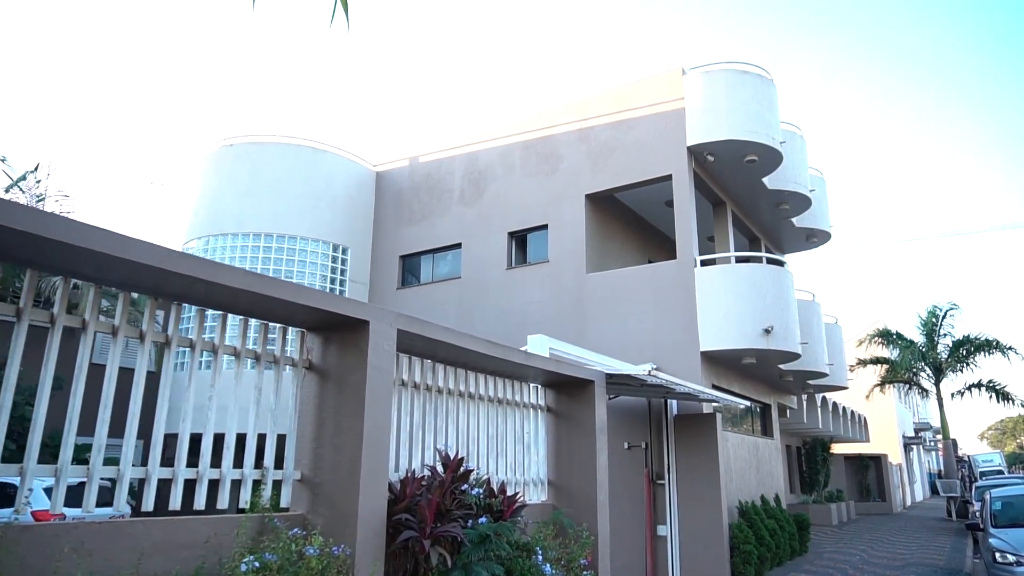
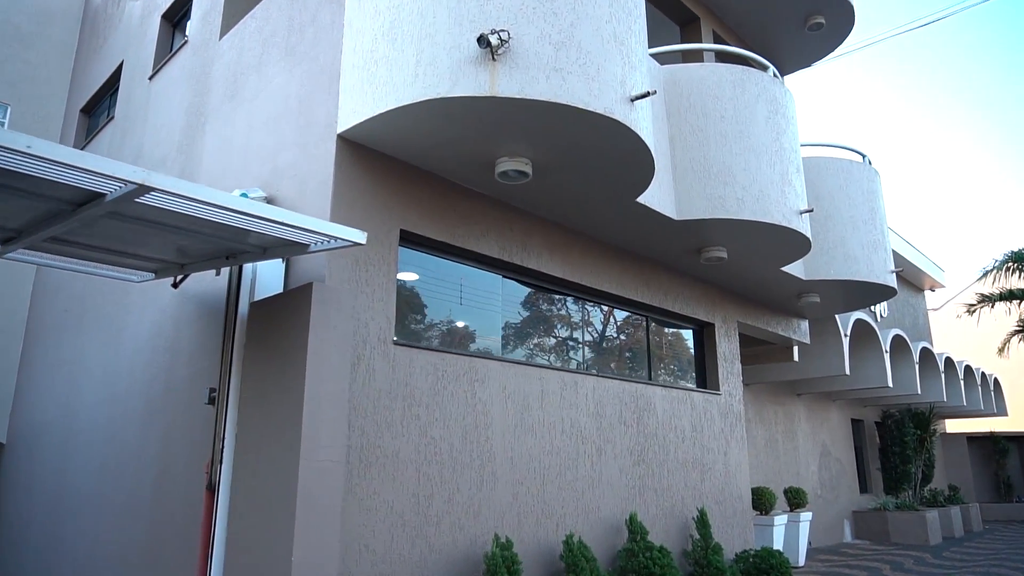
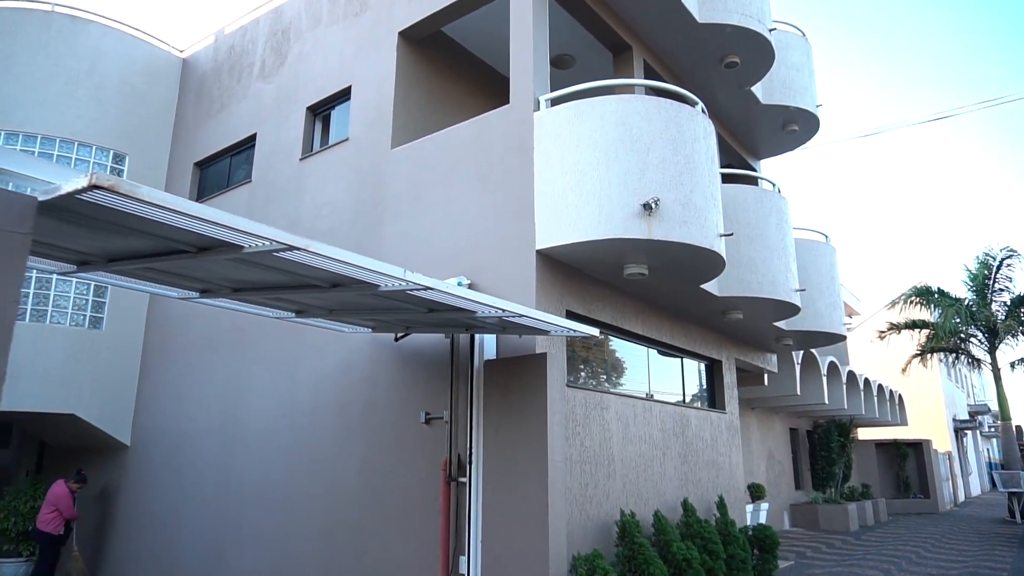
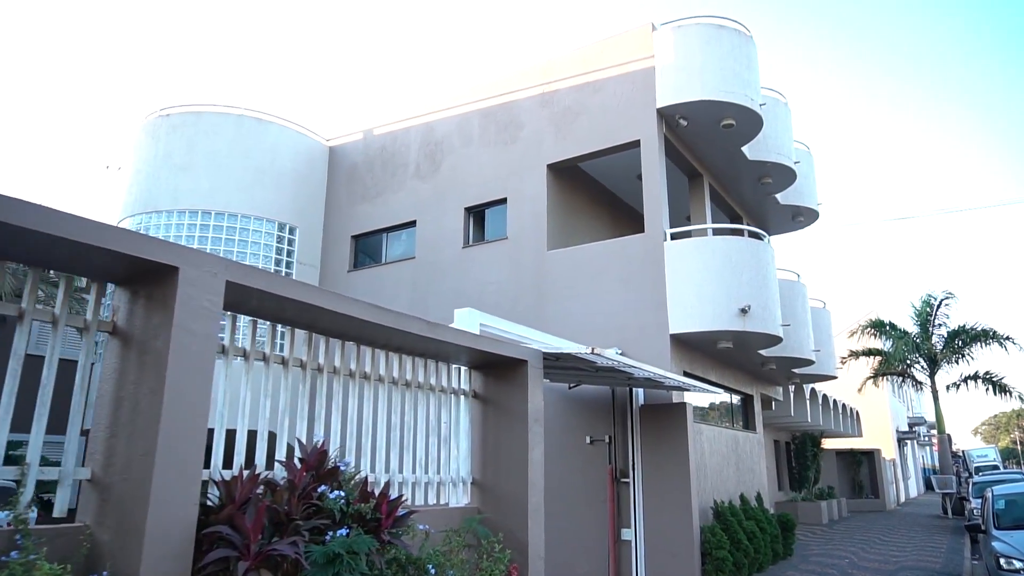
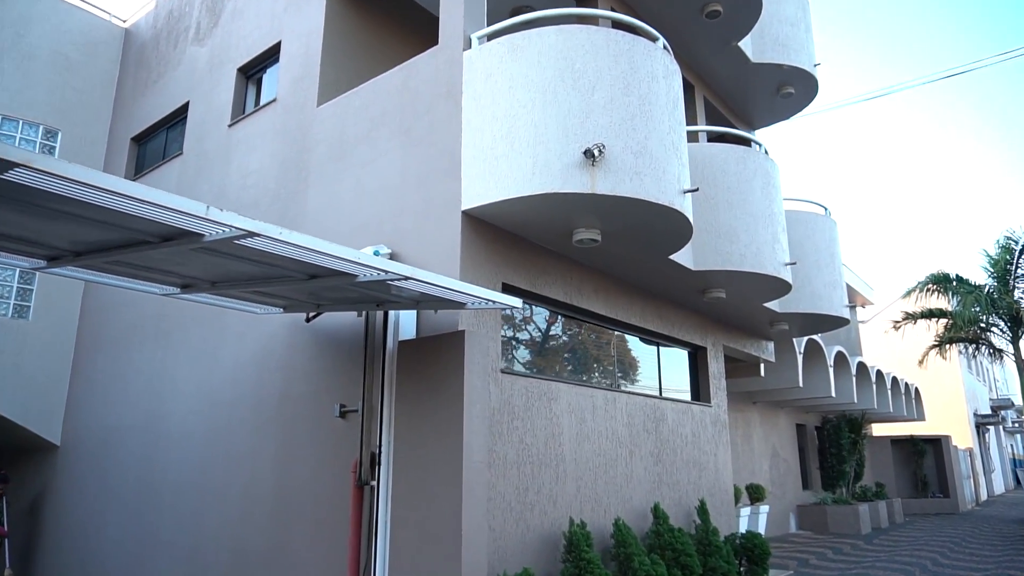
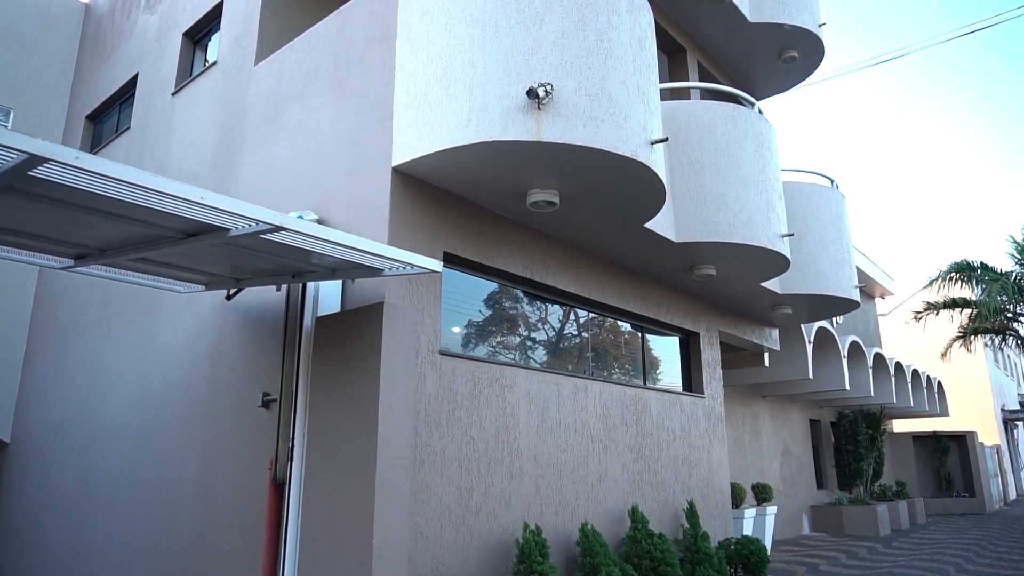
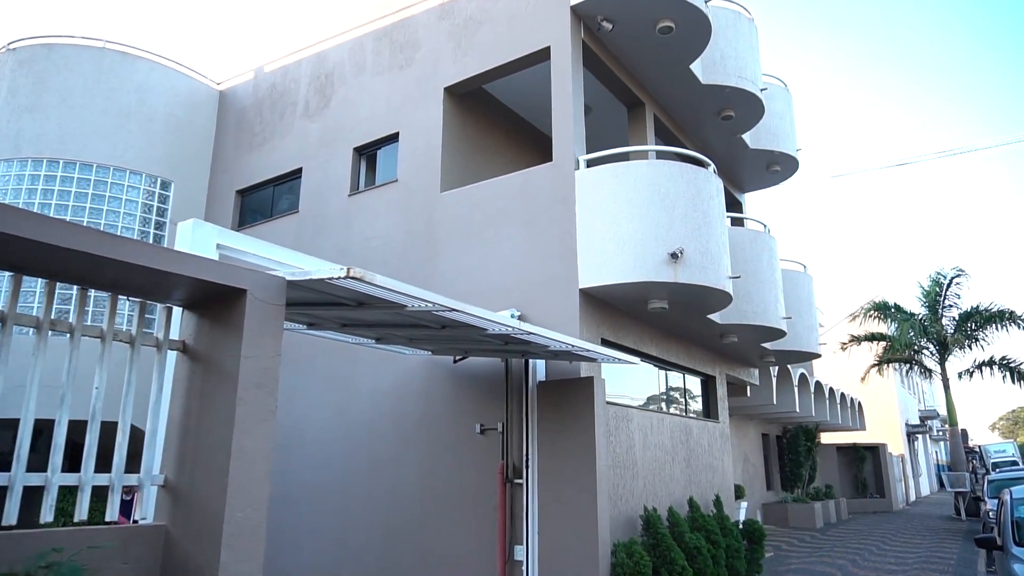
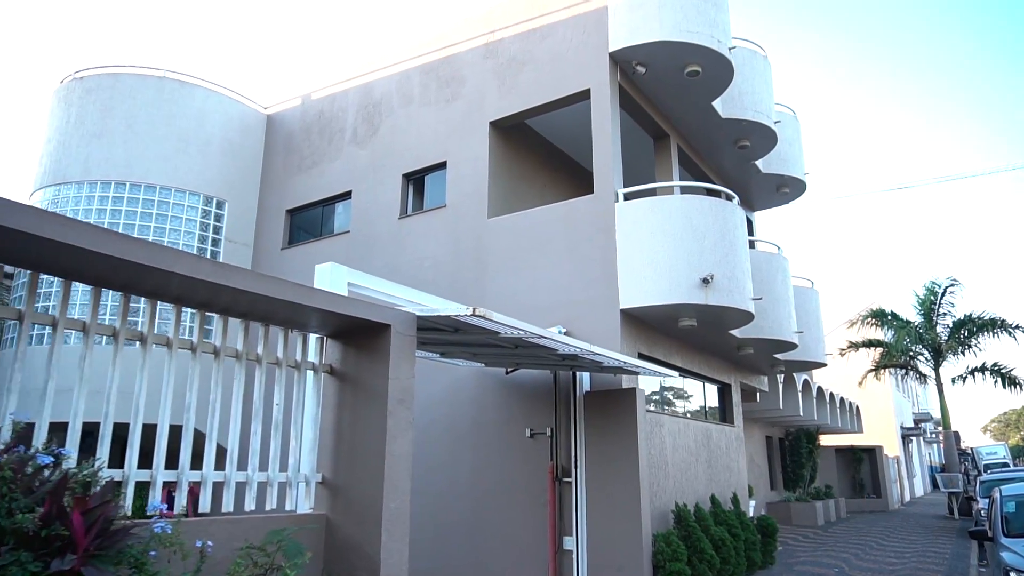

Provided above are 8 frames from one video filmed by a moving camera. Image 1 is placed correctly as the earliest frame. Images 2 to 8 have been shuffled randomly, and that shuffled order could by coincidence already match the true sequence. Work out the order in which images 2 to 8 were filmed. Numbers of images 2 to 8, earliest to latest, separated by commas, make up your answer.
4, 8, 7, 3, 5, 6, 2
